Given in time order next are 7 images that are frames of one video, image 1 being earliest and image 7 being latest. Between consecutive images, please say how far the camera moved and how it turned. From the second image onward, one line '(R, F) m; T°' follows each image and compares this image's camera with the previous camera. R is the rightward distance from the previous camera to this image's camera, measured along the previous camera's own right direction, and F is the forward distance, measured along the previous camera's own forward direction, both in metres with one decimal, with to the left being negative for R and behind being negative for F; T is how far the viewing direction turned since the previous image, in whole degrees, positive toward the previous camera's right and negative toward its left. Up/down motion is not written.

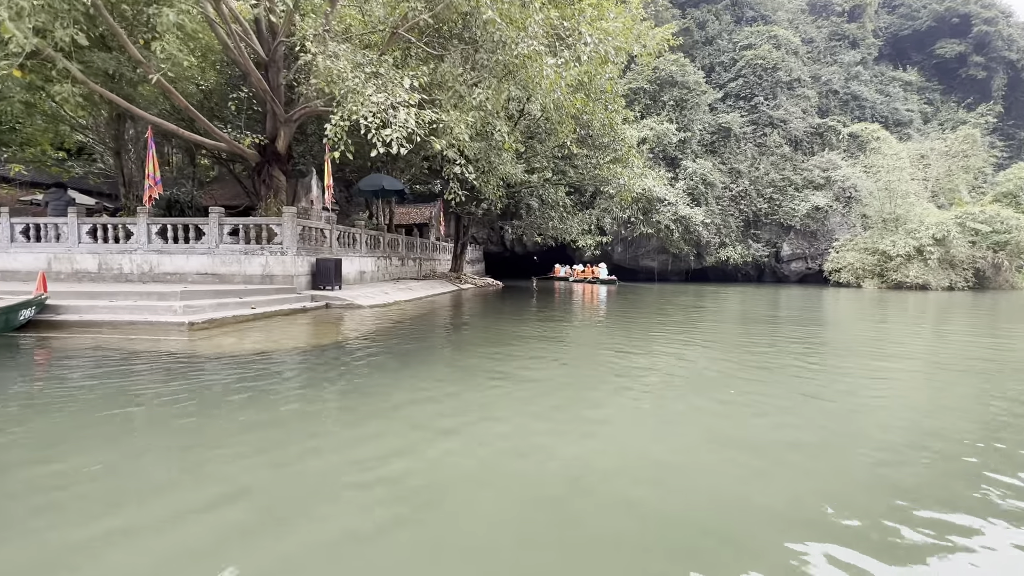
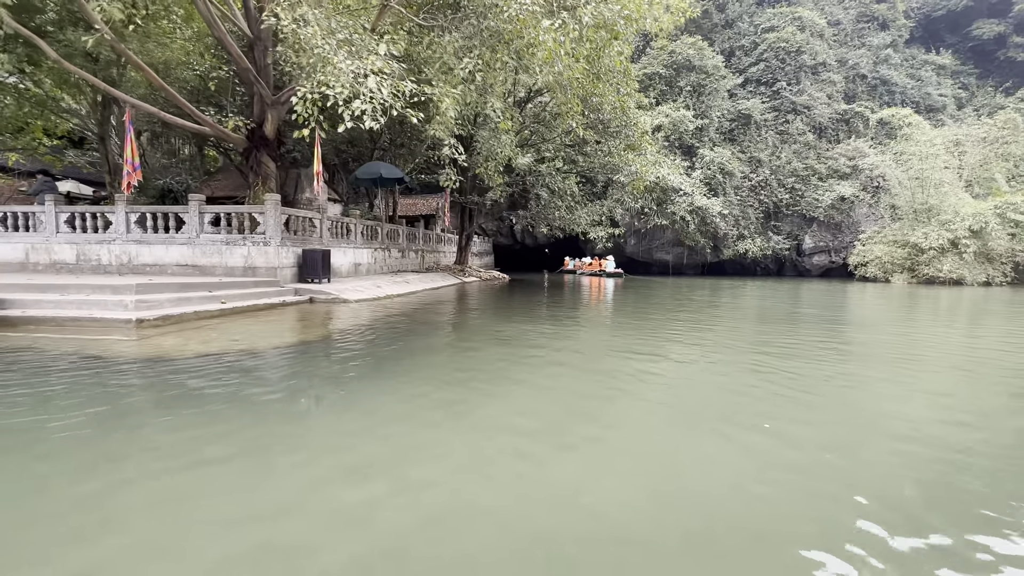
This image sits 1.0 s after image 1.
(+0.3, +0.7) m; -2°
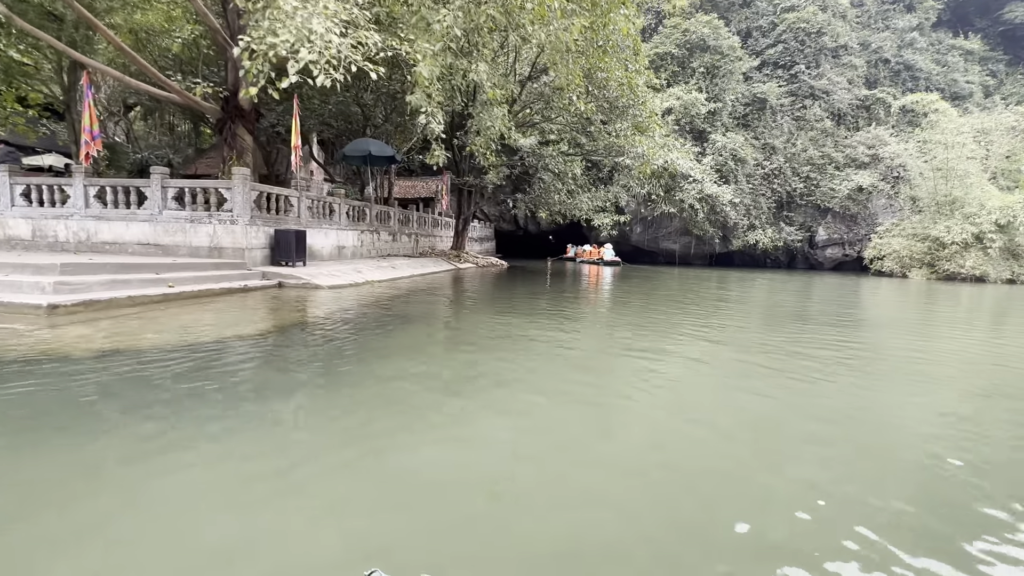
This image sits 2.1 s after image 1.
(+0.3, +0.7) m; -1°
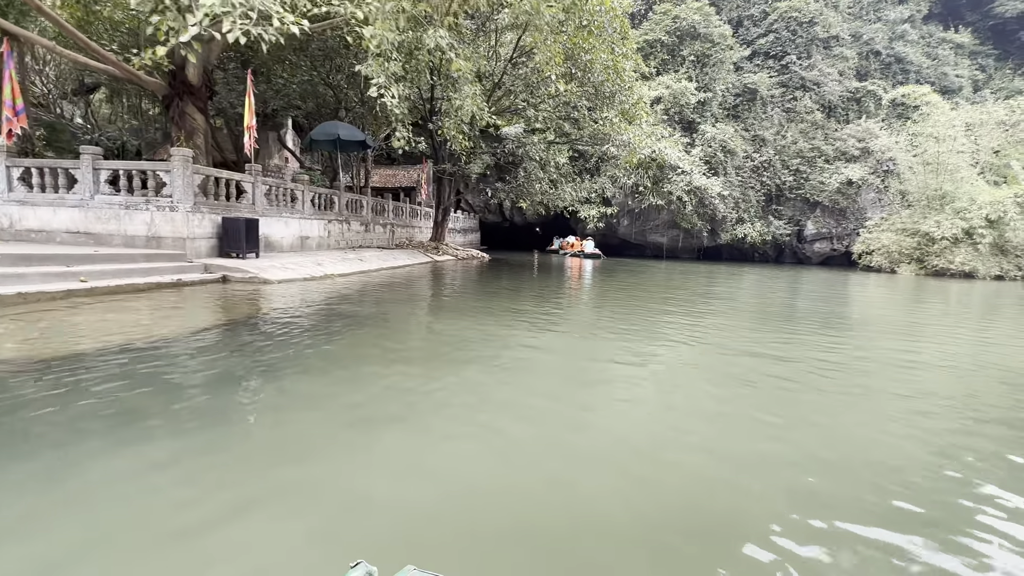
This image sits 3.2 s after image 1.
(+0.3, +0.6) m; +1°
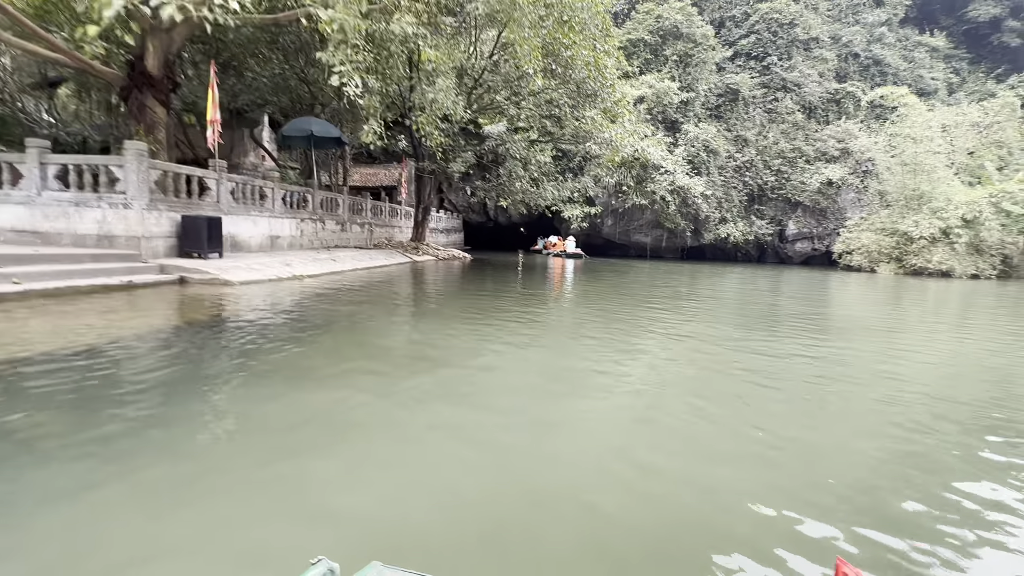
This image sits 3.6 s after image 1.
(+0.1, +0.3) m; +2°
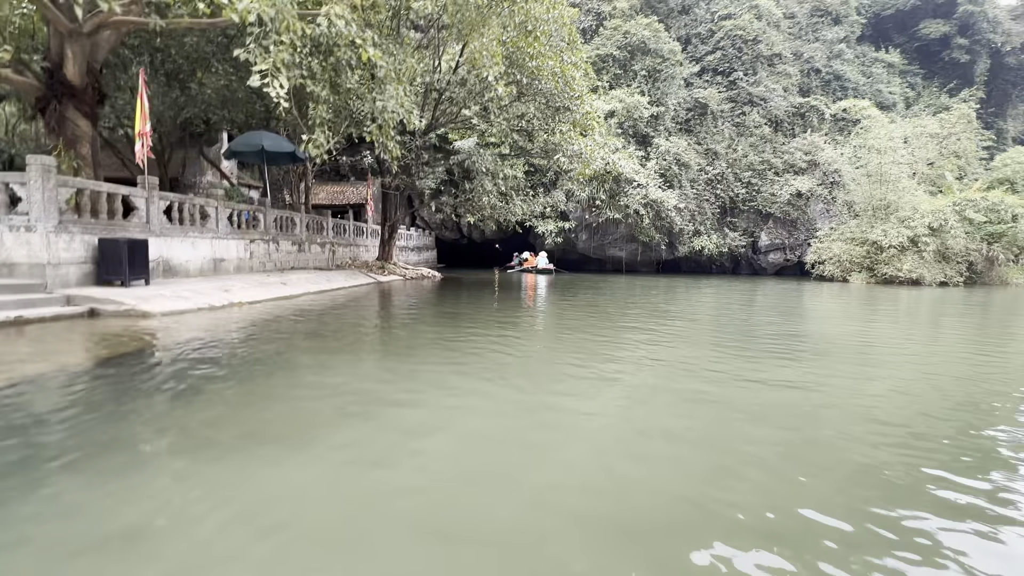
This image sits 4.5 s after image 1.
(+0.2, +0.6) m; +3°
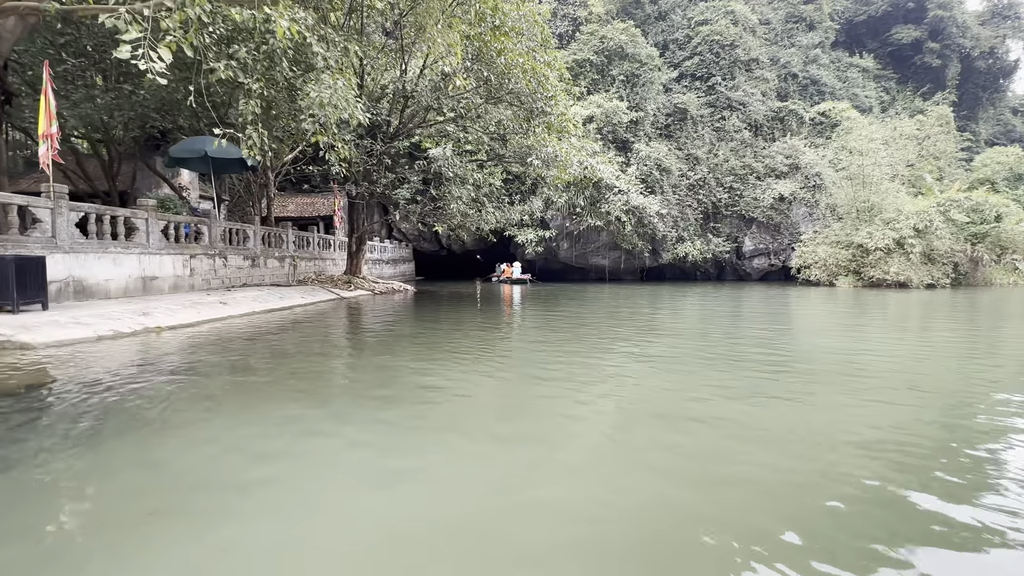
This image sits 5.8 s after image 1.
(+0.3, +0.8) m; +2°
